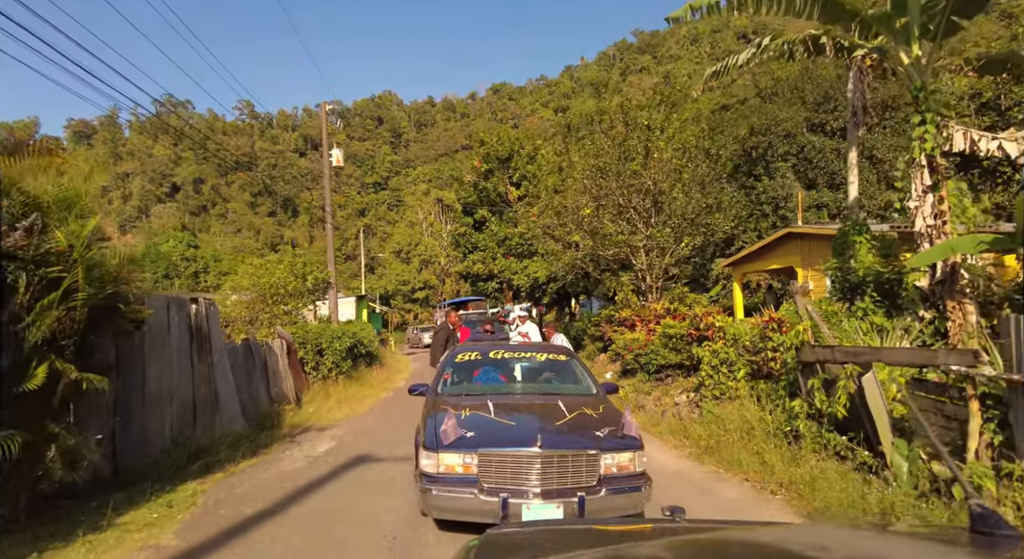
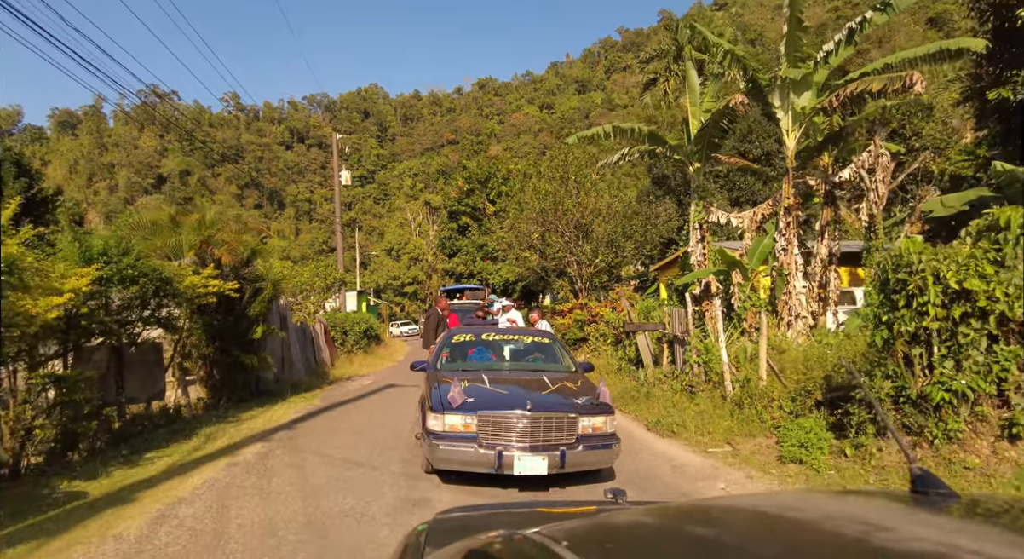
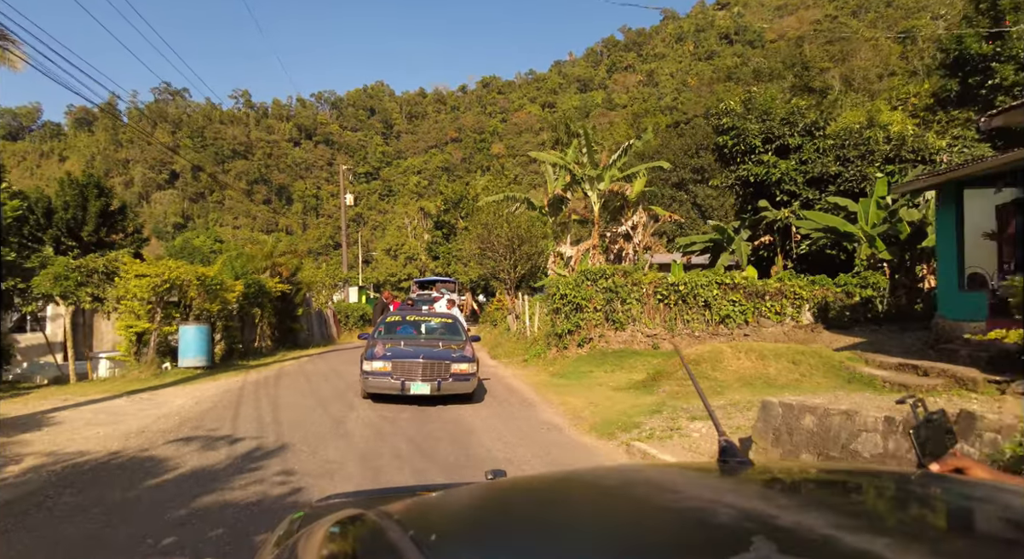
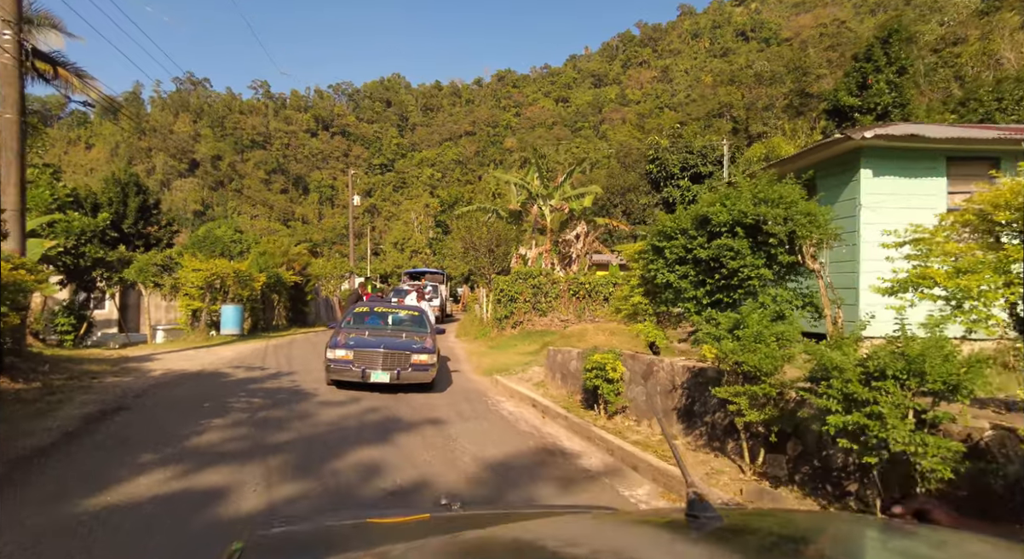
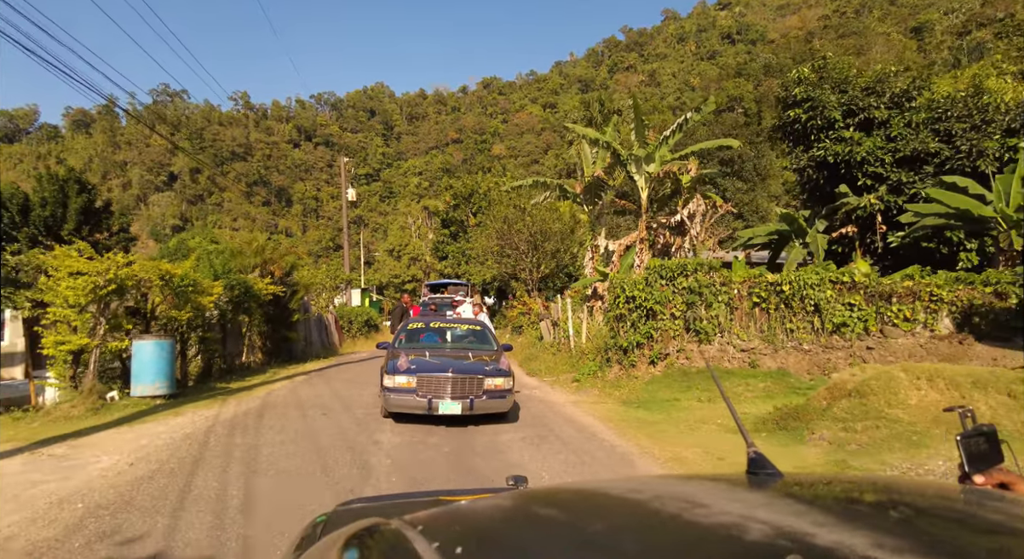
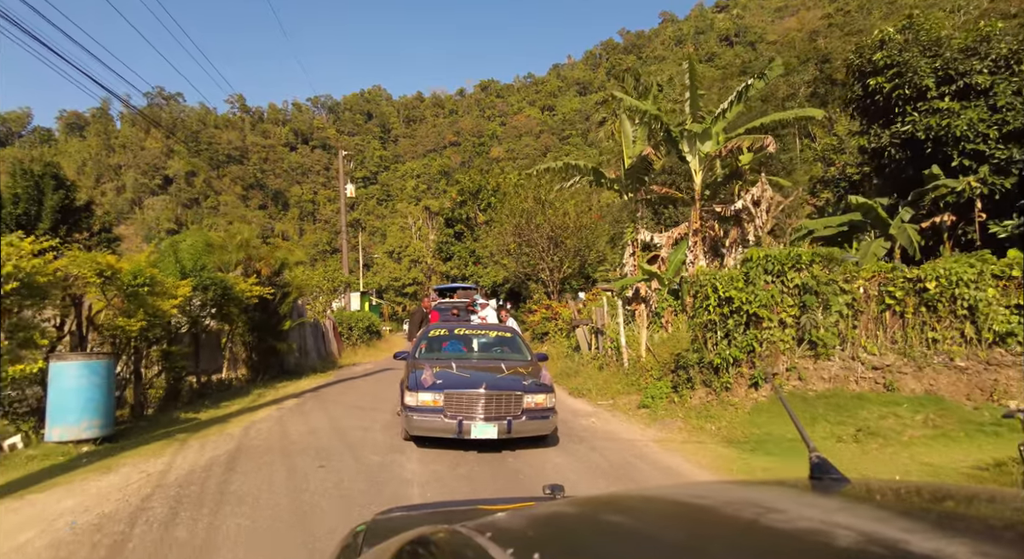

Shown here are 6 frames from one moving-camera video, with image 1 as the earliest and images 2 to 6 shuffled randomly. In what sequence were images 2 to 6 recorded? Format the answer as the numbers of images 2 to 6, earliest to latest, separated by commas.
2, 6, 5, 3, 4
